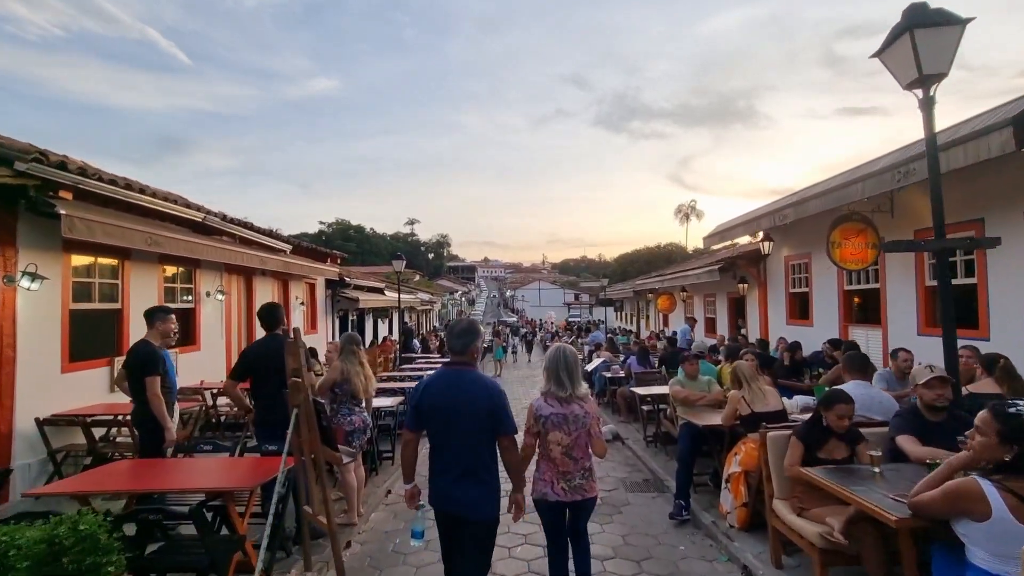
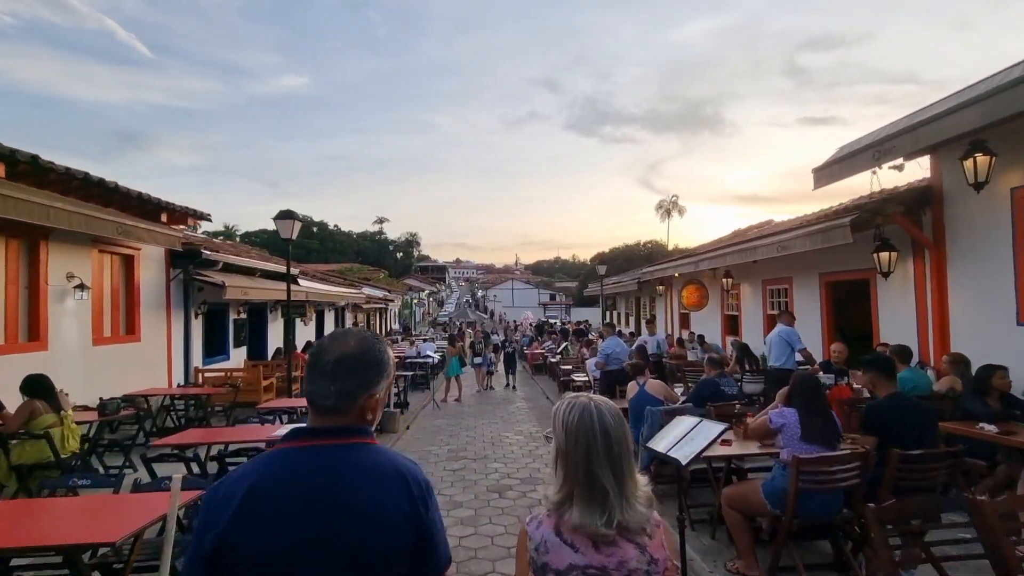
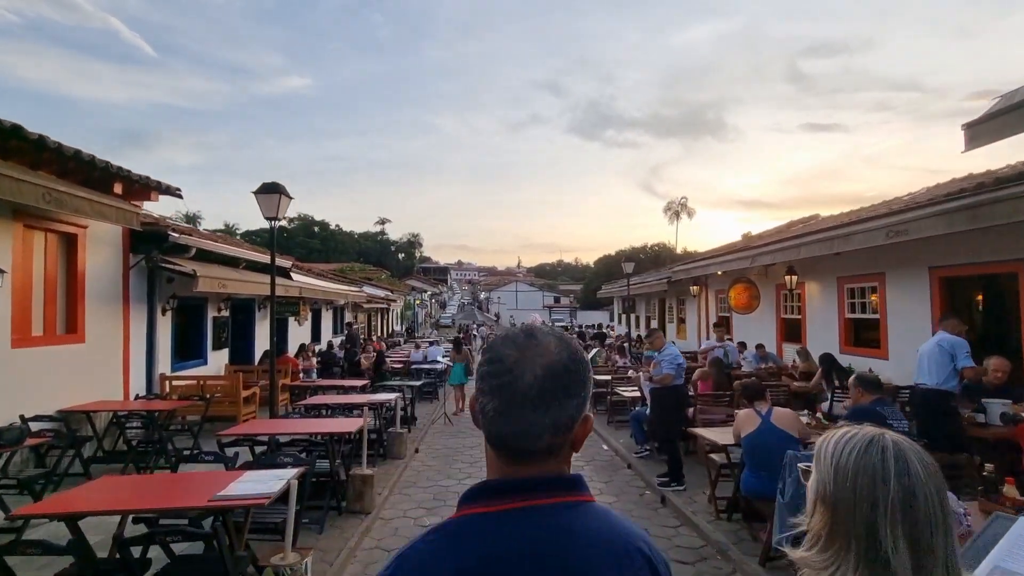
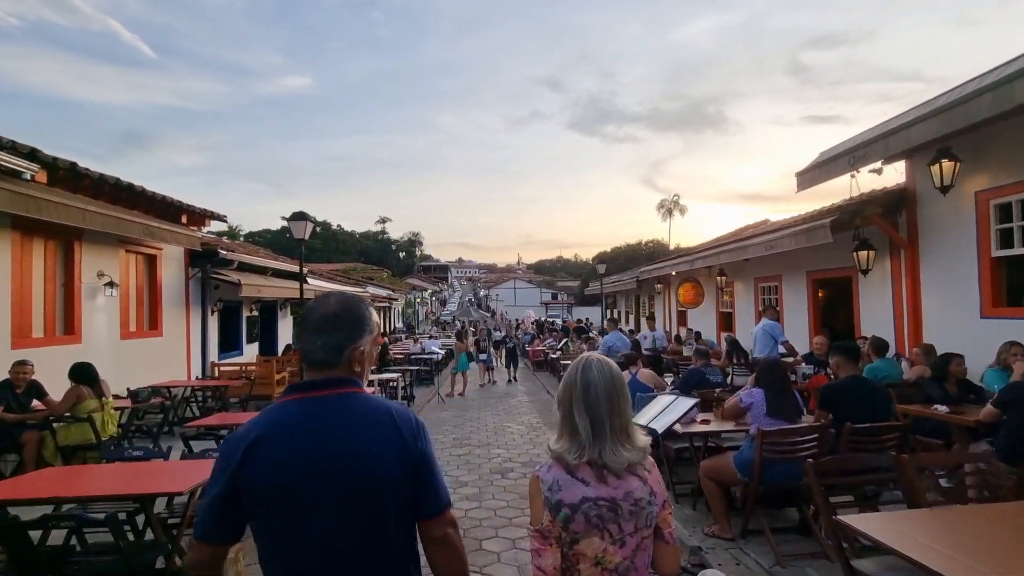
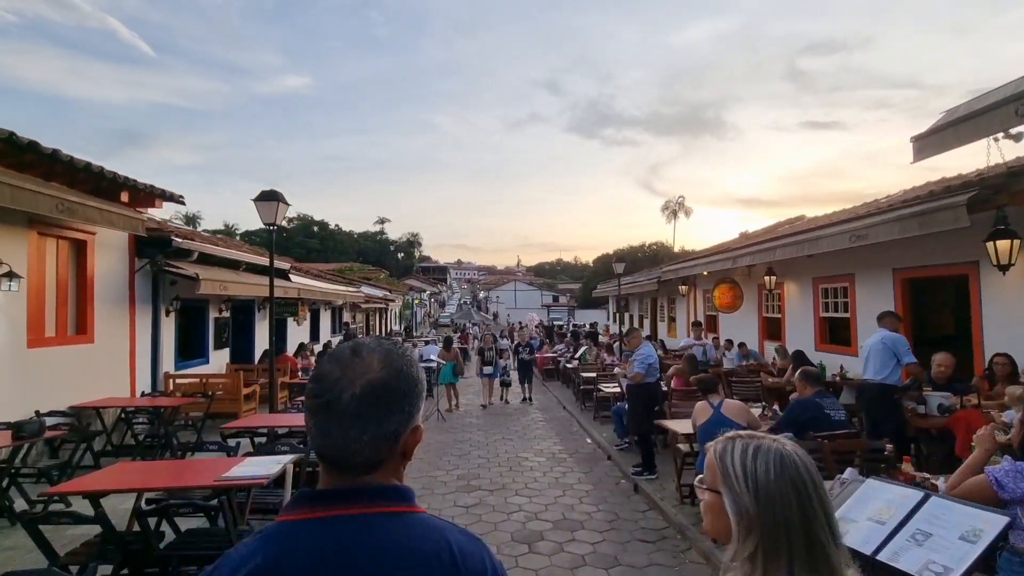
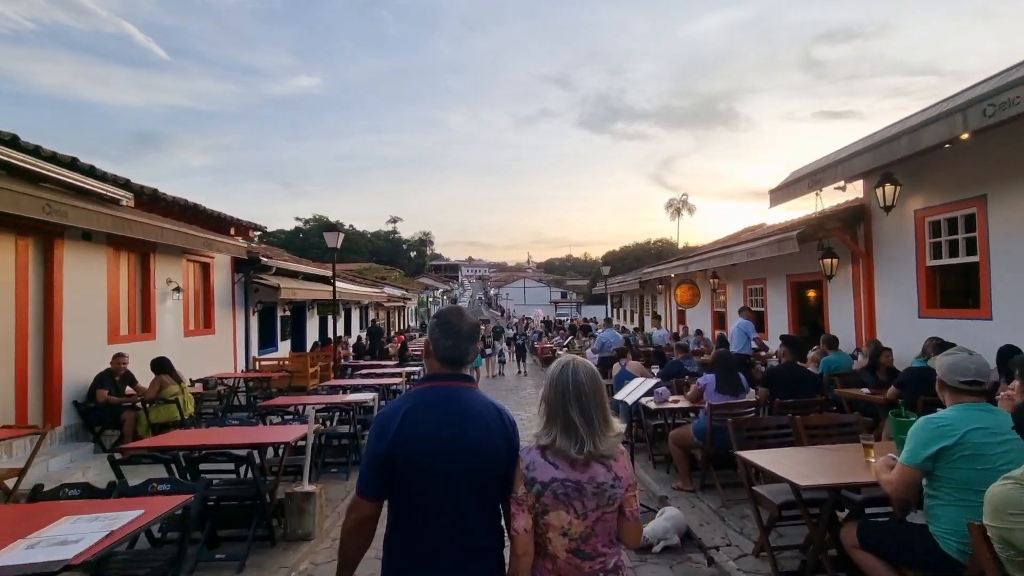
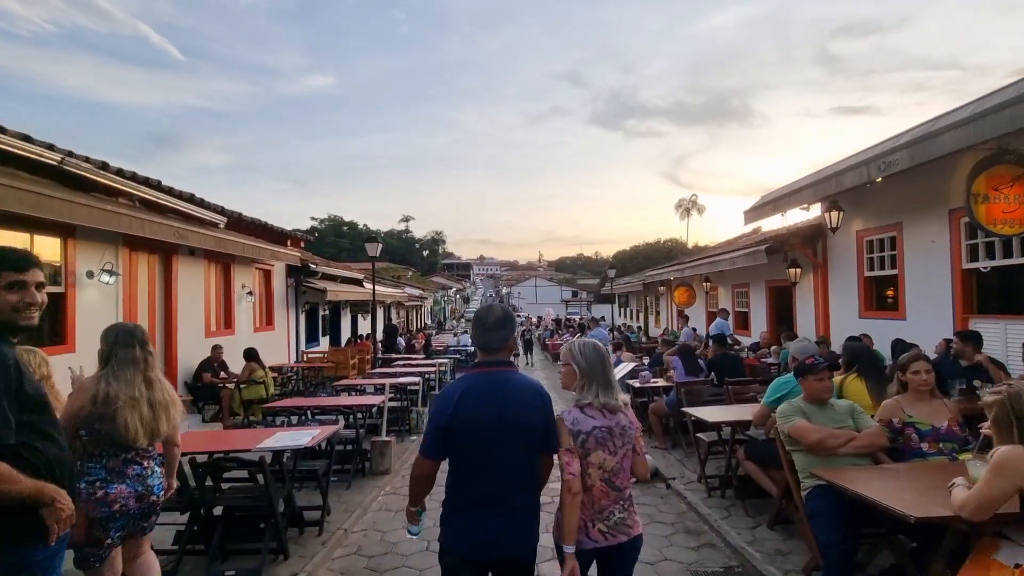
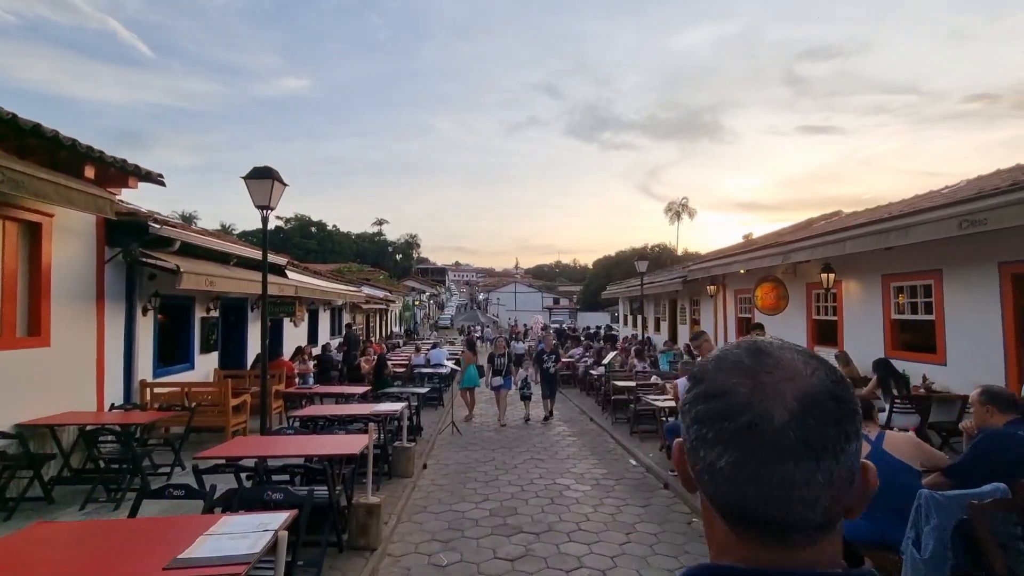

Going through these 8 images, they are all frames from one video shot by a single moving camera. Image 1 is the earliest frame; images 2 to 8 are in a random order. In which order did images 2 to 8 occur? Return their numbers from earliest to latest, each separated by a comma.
7, 6, 4, 2, 5, 3, 8
